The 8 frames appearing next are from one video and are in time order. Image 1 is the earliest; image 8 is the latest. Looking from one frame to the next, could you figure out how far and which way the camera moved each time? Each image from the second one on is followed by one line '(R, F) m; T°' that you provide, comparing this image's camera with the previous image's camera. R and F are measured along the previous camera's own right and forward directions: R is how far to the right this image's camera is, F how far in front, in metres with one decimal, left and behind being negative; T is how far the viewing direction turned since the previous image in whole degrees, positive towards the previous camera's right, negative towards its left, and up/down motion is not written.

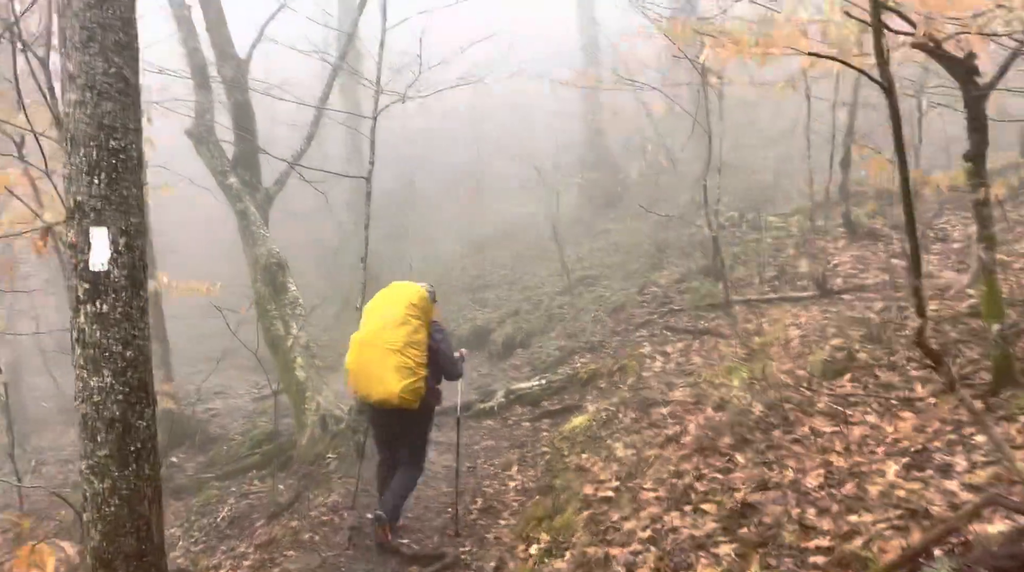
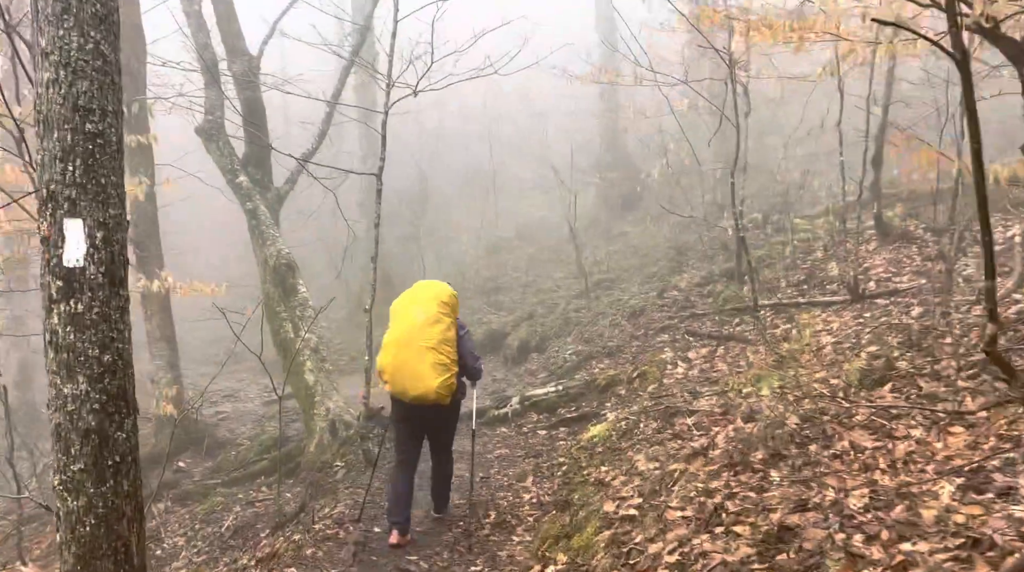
(0.0, +0.4) m; -1°
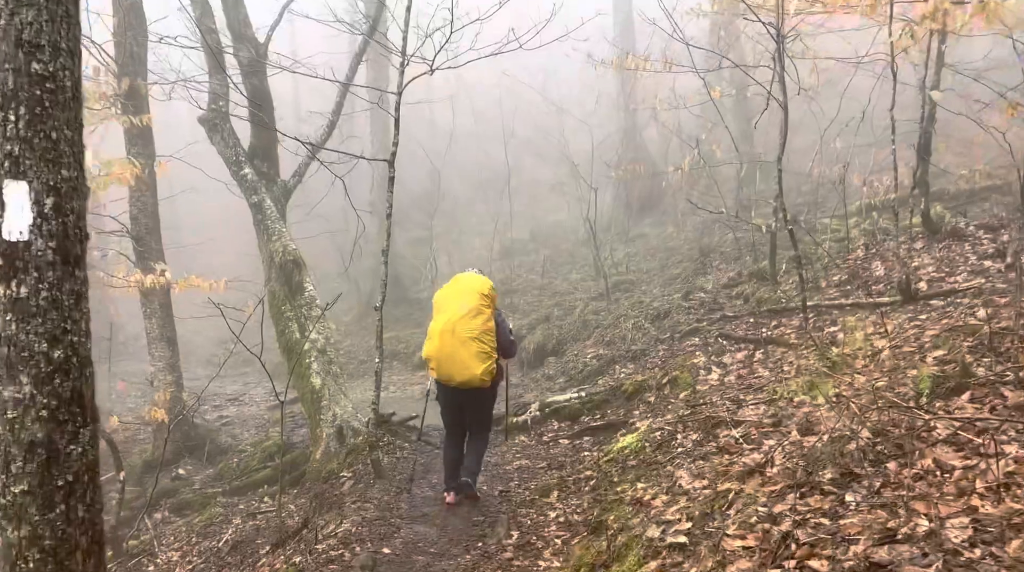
(-0.1, +0.7) m; -1°
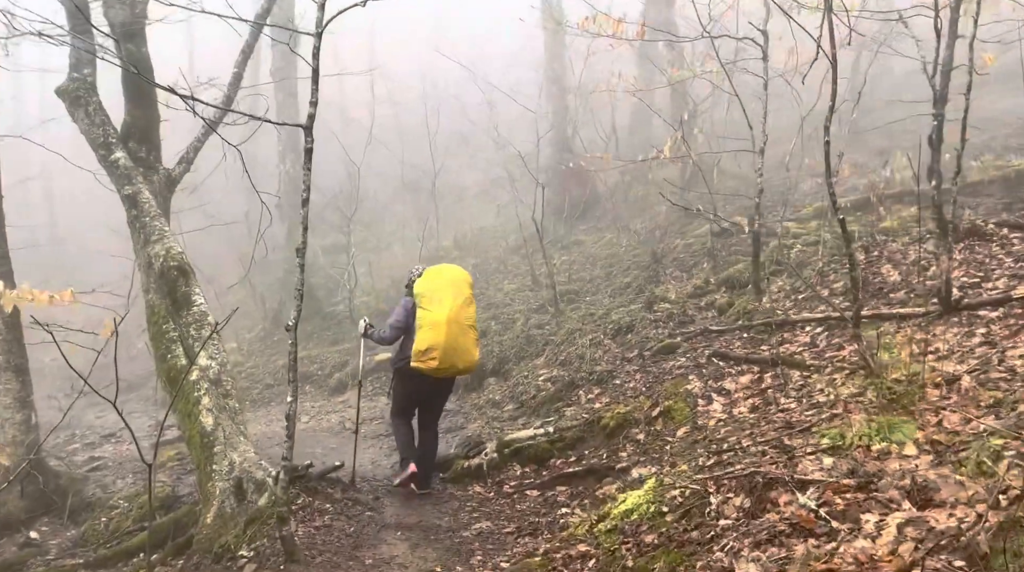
(-0.3, +1.9) m; +6°
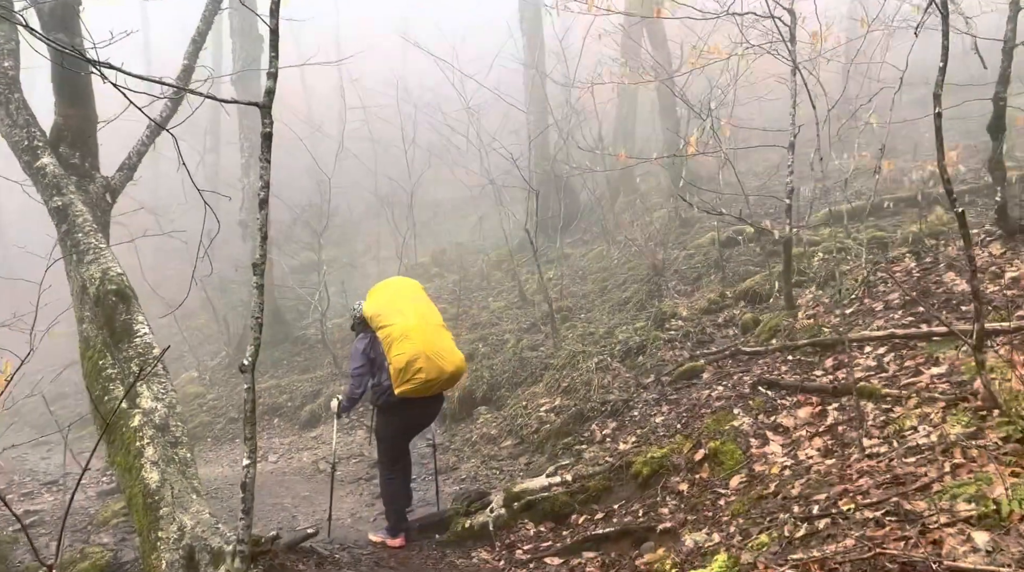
(-0.2, +1.2) m; +2°
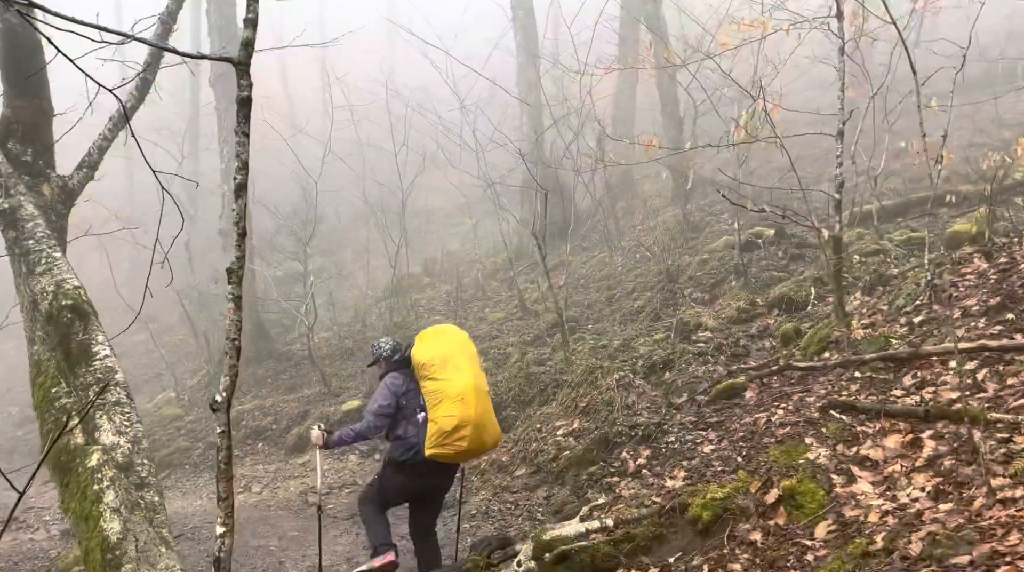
(-0.3, +1.0) m; +1°
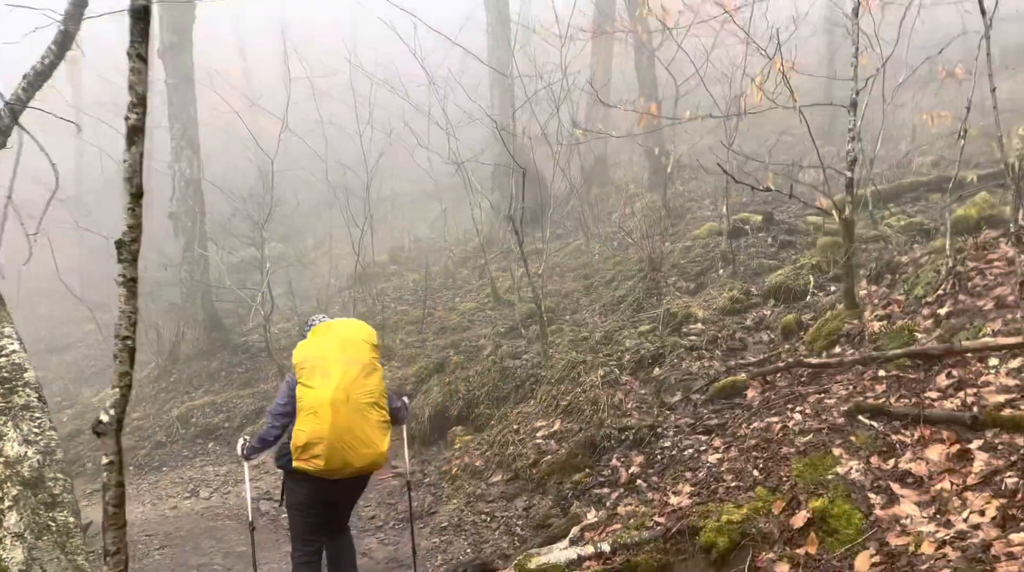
(-0.1, +0.8) m; +2°
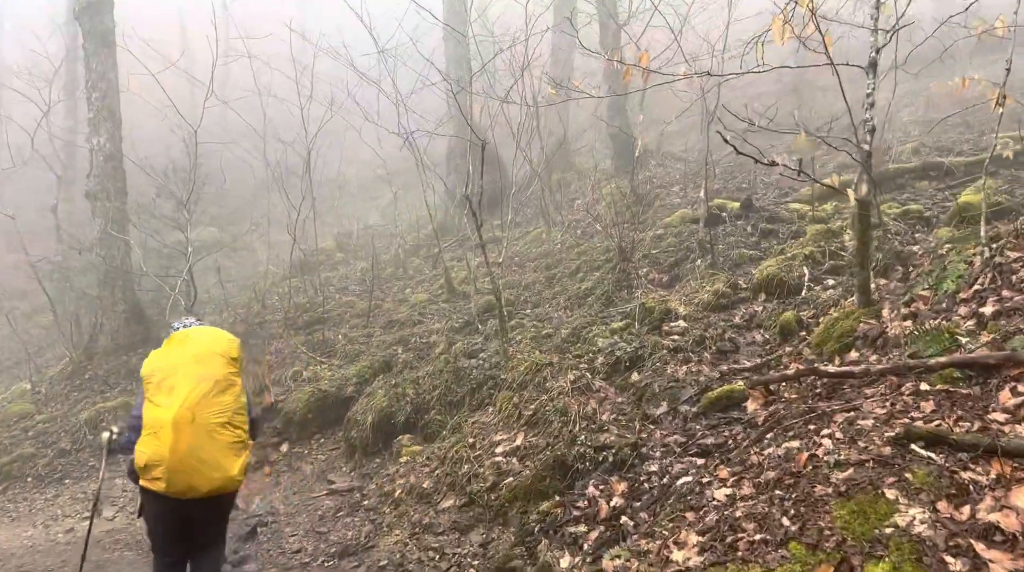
(0.0, +1.1) m; +3°
